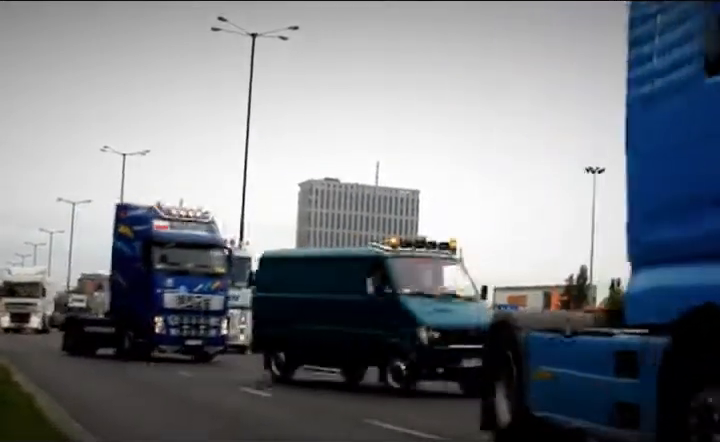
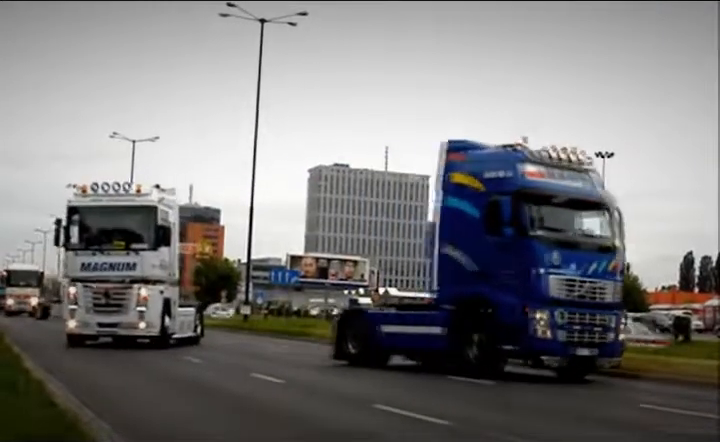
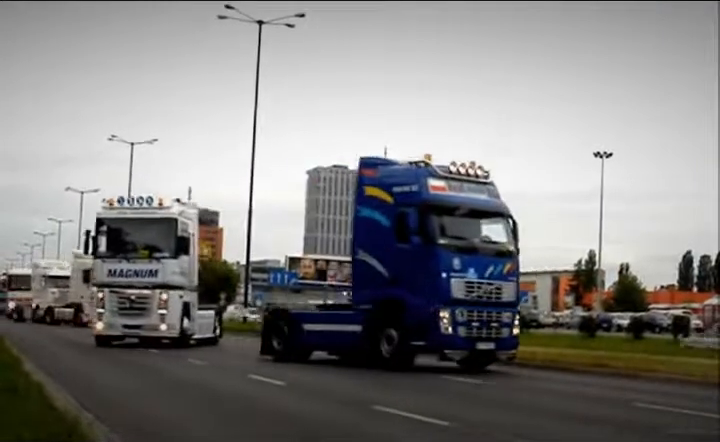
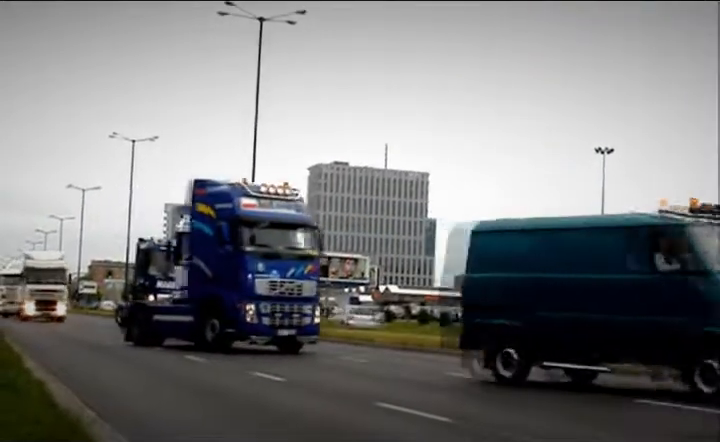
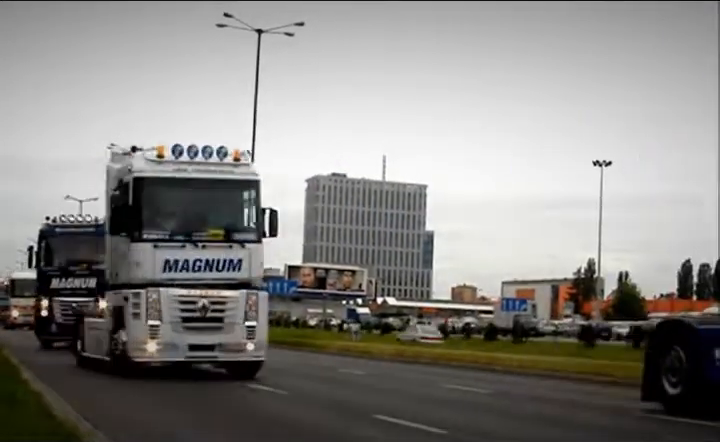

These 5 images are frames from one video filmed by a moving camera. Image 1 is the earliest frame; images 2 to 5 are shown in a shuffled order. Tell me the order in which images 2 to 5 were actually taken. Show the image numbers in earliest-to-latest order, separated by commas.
4, 3, 2, 5
